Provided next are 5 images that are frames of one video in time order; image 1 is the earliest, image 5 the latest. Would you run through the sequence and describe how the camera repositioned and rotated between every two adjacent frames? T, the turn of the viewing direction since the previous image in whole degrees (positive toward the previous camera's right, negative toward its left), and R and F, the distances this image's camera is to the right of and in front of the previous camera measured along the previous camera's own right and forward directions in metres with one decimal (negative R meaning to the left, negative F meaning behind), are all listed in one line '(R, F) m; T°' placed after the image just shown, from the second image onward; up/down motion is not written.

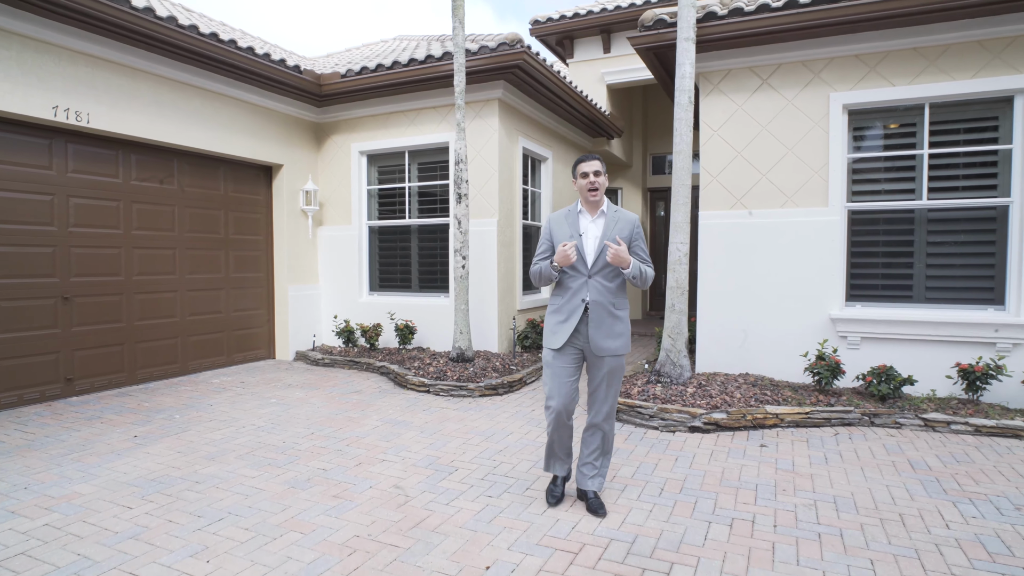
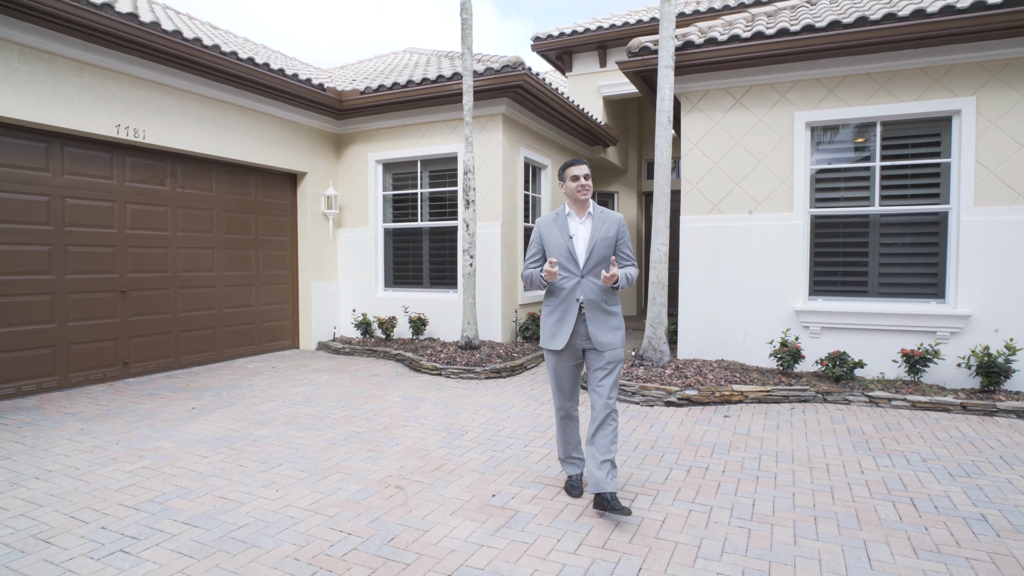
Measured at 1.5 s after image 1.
(0.0, -0.8) m; 0°
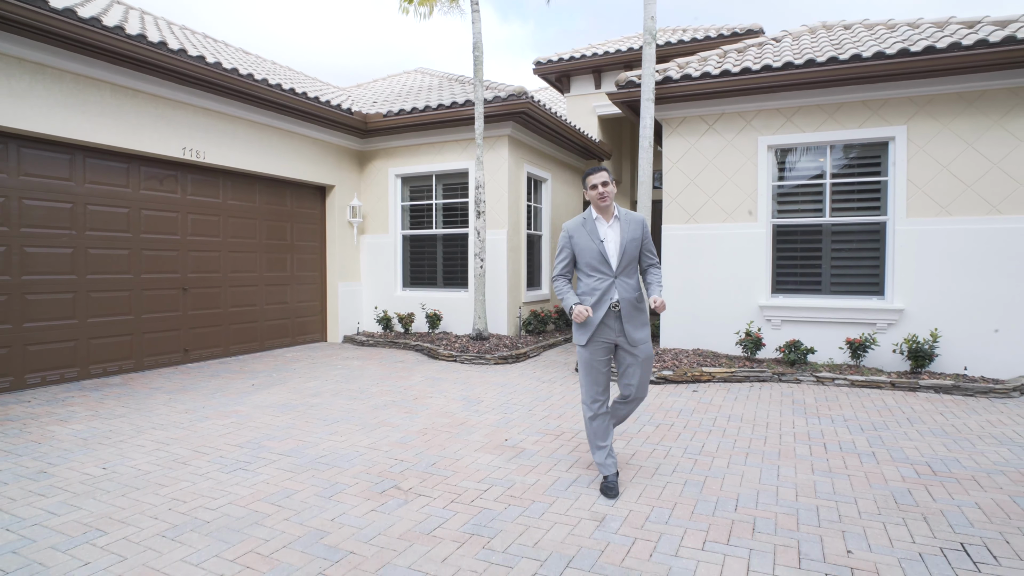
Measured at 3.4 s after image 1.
(-0.1, -1.1) m; 0°
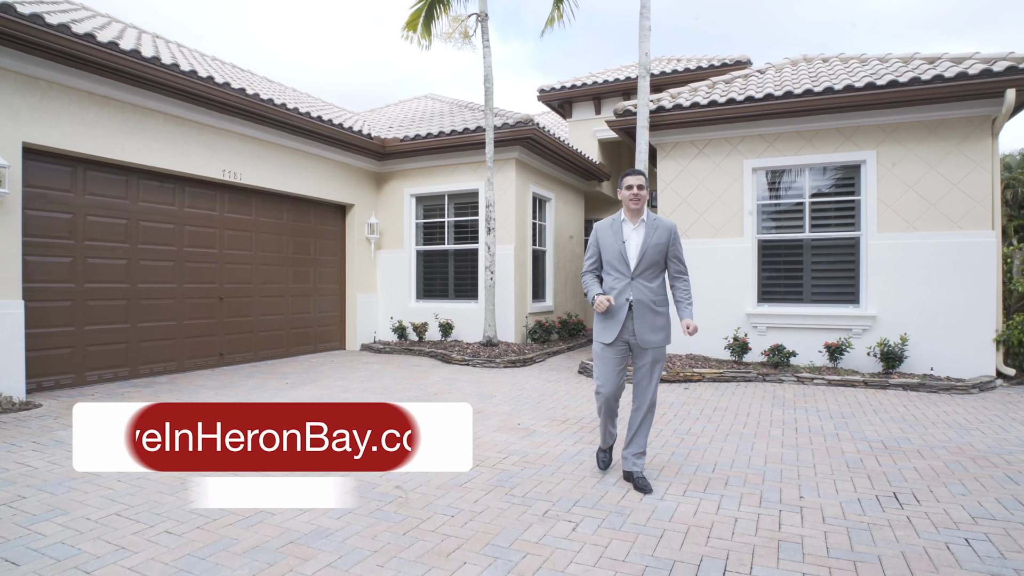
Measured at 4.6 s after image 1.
(-0.1, -0.7) m; 0°
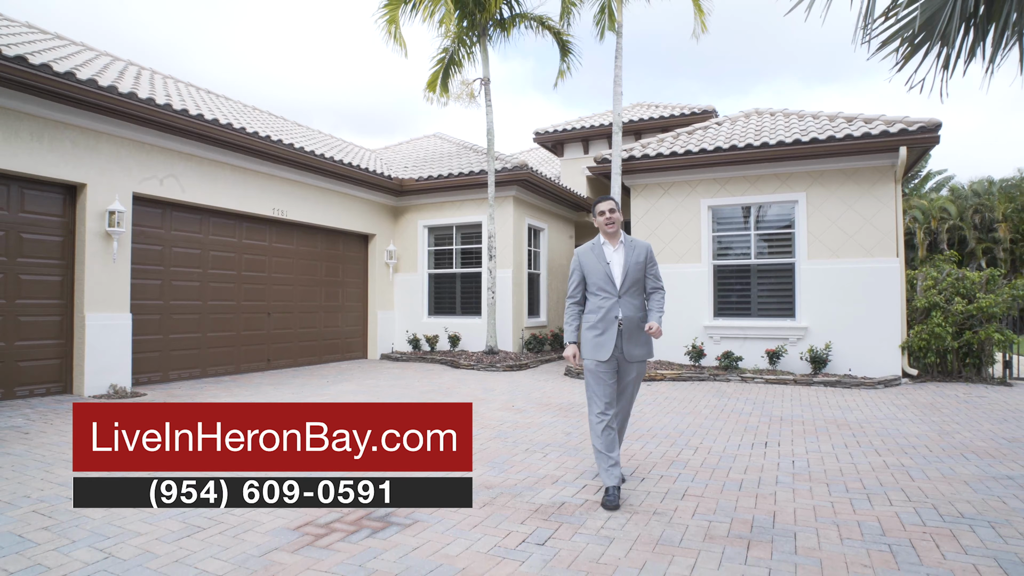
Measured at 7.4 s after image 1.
(+0.1, -1.7) m; 0°
